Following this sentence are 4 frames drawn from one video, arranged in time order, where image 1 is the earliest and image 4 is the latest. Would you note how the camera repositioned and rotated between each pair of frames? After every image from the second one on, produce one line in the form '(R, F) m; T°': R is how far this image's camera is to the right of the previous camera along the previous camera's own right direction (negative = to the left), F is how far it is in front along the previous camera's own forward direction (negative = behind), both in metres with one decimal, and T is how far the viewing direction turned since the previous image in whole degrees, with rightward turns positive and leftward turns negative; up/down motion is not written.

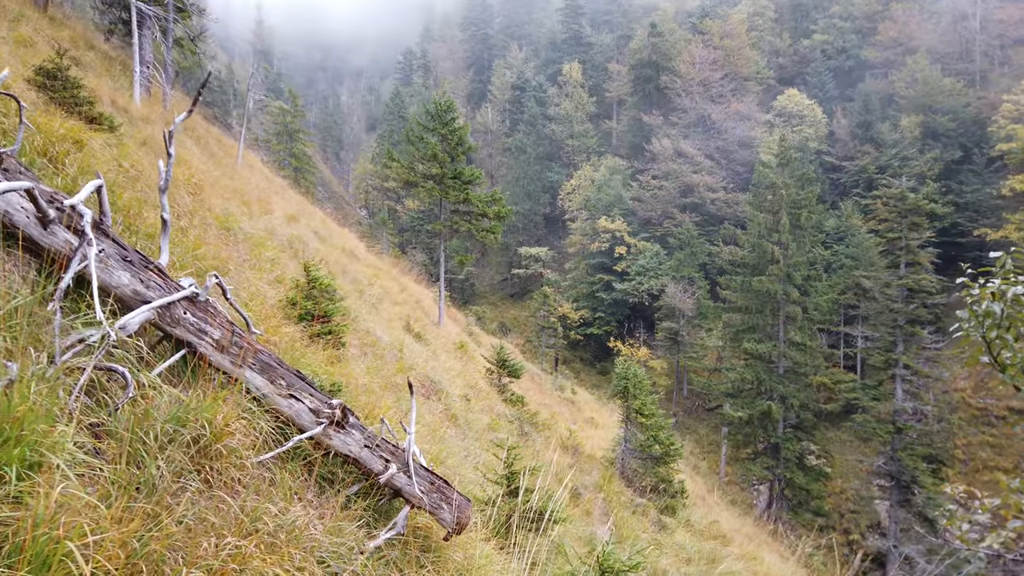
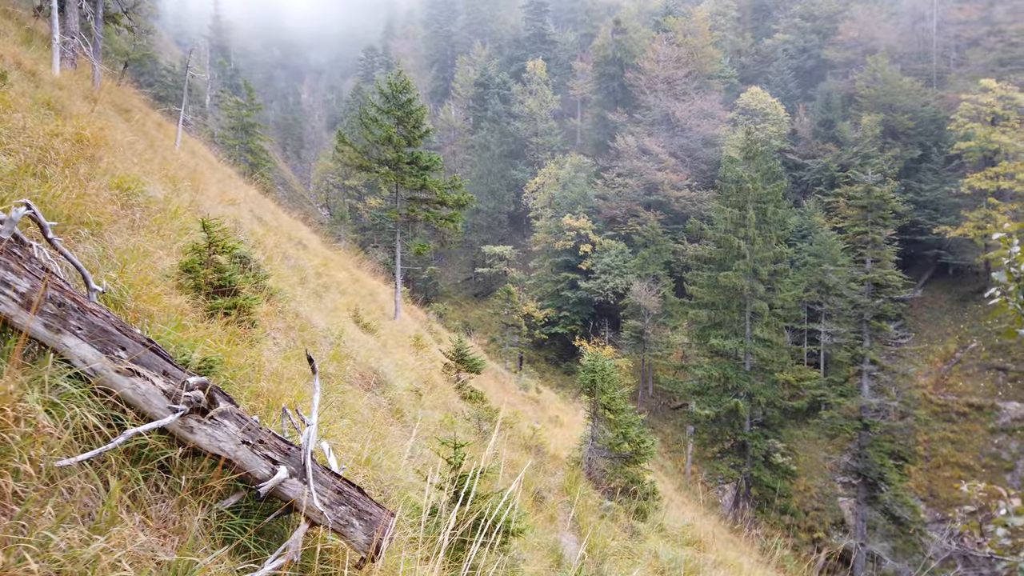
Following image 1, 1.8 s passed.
(+0.2, +0.8) m; +4°
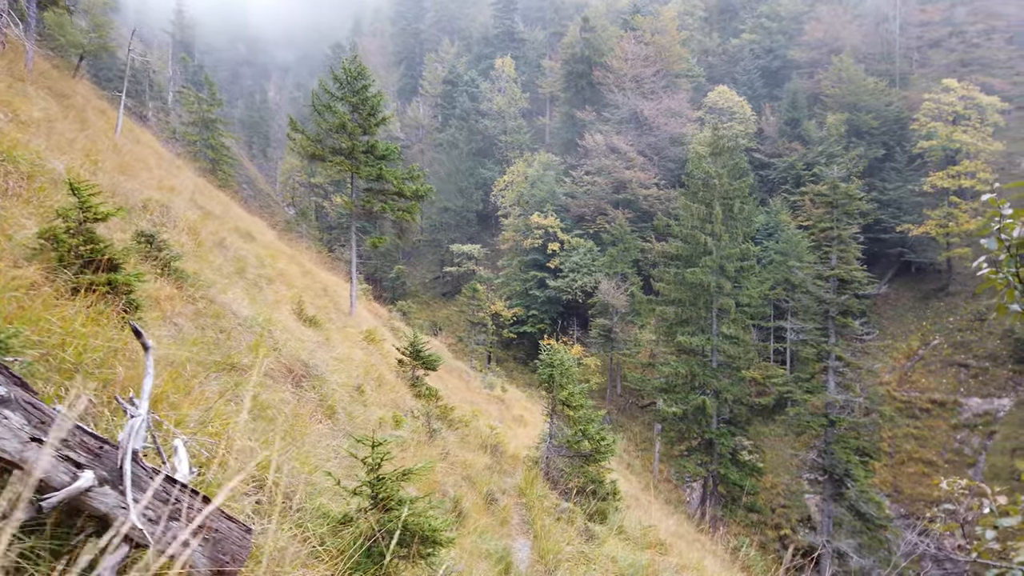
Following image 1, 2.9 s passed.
(+0.4, +0.5) m; +3°
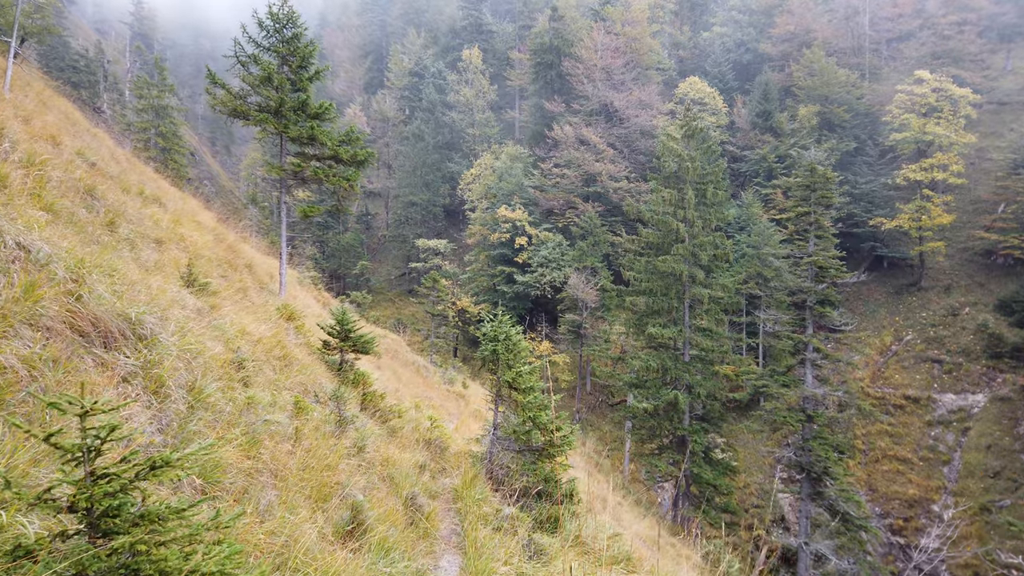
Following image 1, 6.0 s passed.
(+0.5, +1.3) m; +3°
